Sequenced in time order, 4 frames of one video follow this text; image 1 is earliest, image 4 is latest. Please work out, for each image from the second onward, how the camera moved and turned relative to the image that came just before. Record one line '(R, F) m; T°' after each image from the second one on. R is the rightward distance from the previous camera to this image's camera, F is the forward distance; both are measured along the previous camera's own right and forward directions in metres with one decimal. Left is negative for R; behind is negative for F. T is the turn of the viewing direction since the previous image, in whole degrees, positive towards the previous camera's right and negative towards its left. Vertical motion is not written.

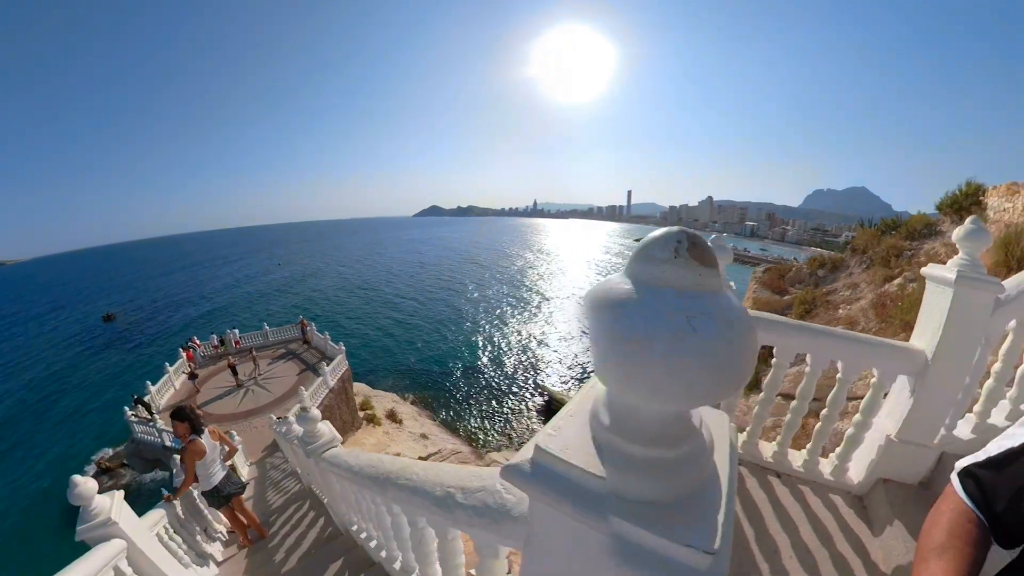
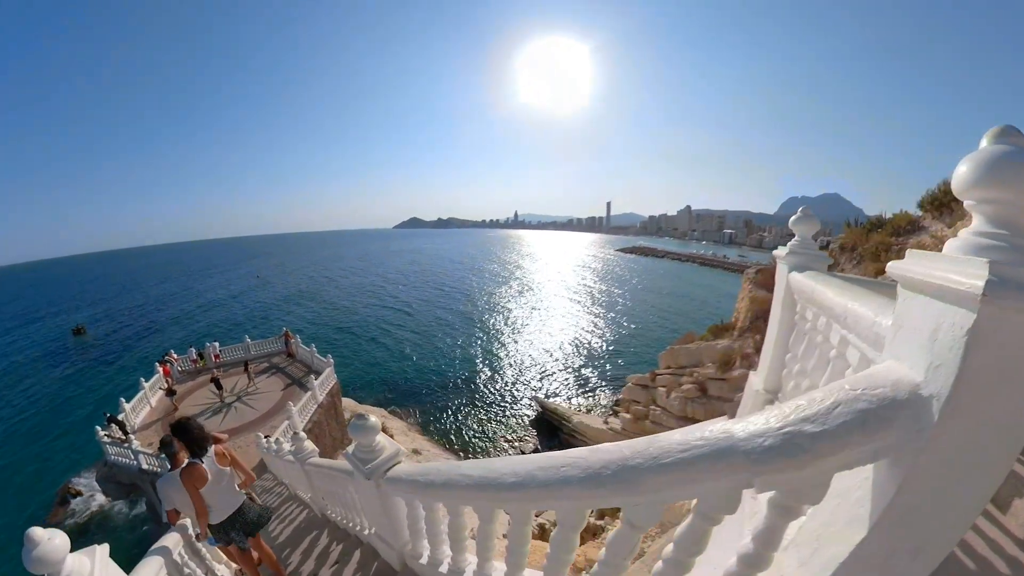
(-0.8, +0.2) m; +4°
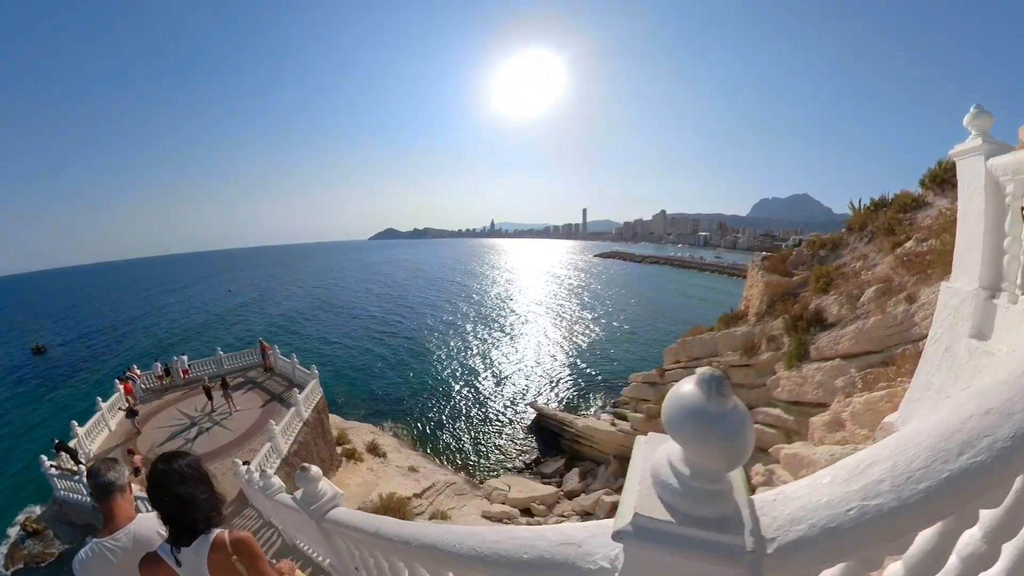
(-1.3, +0.8) m; +5°
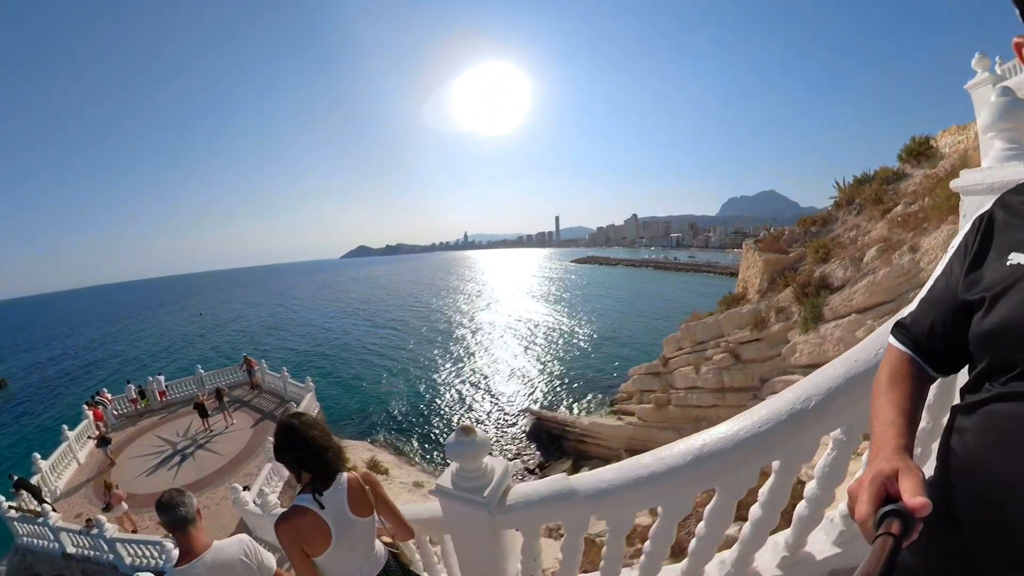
(-1.1, +0.4) m; +5°
